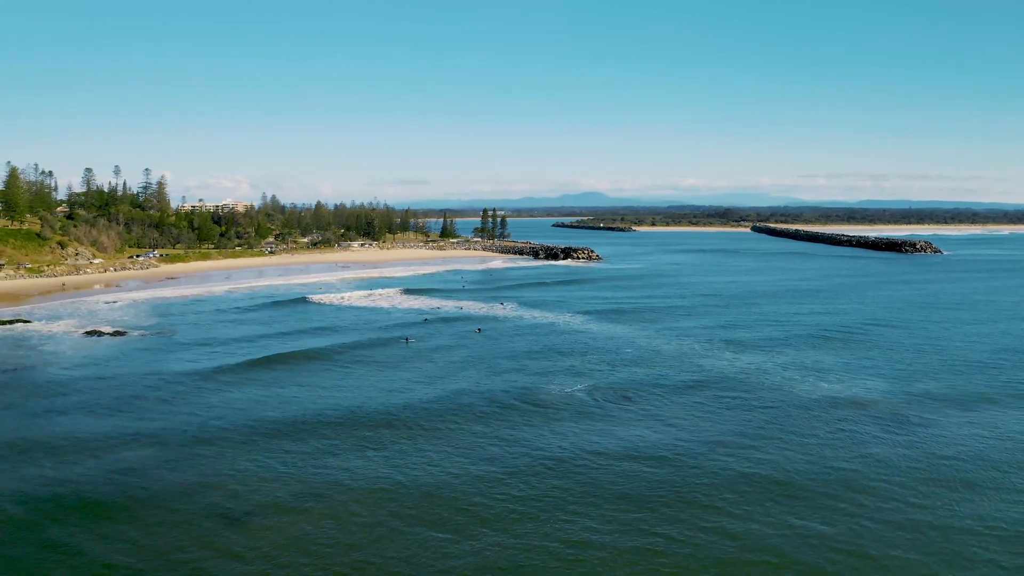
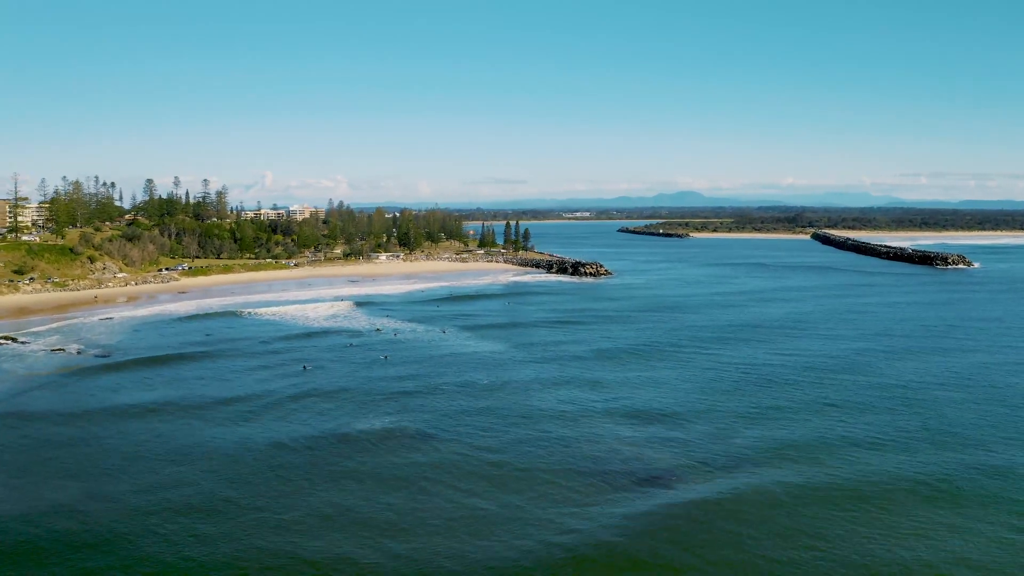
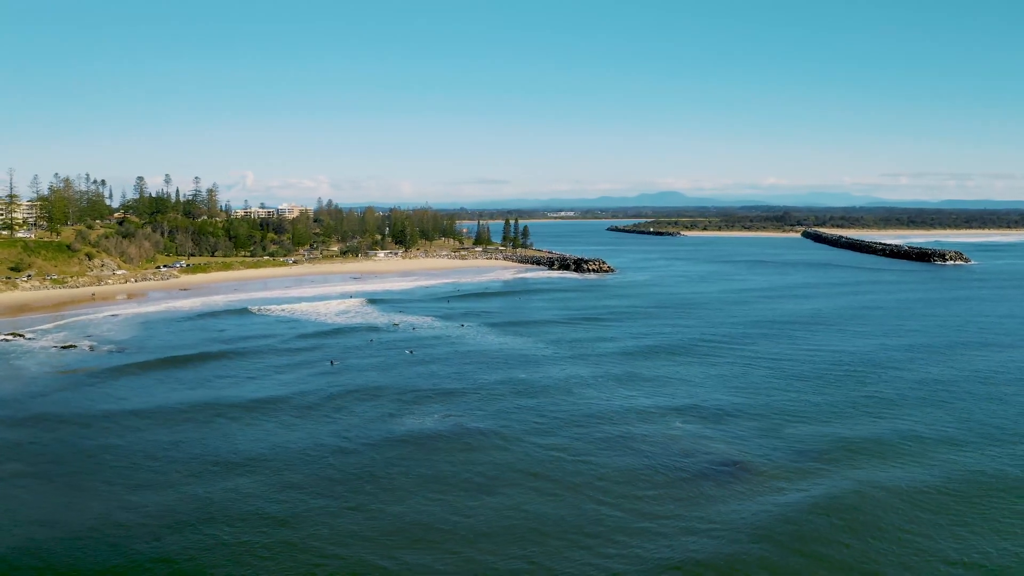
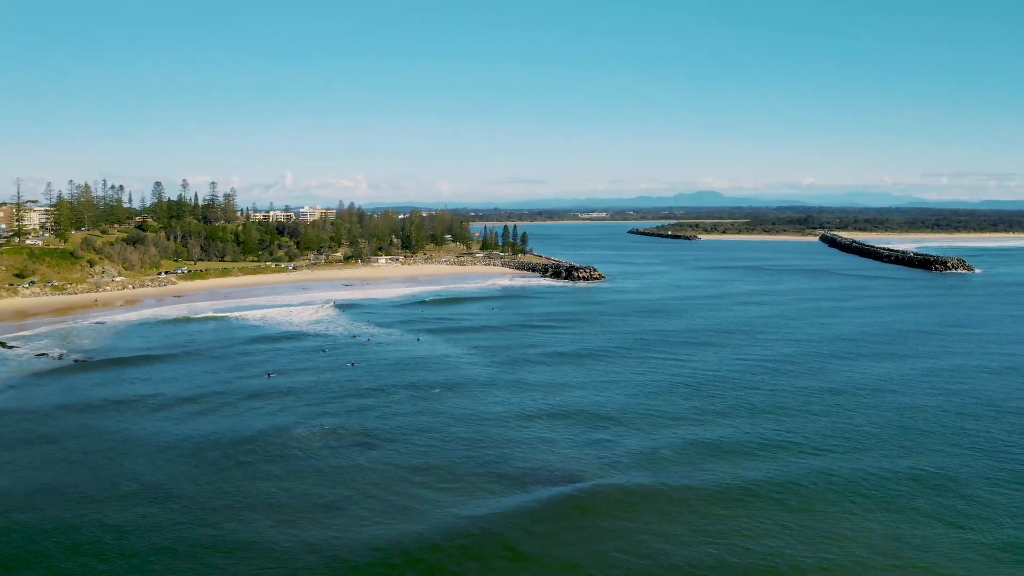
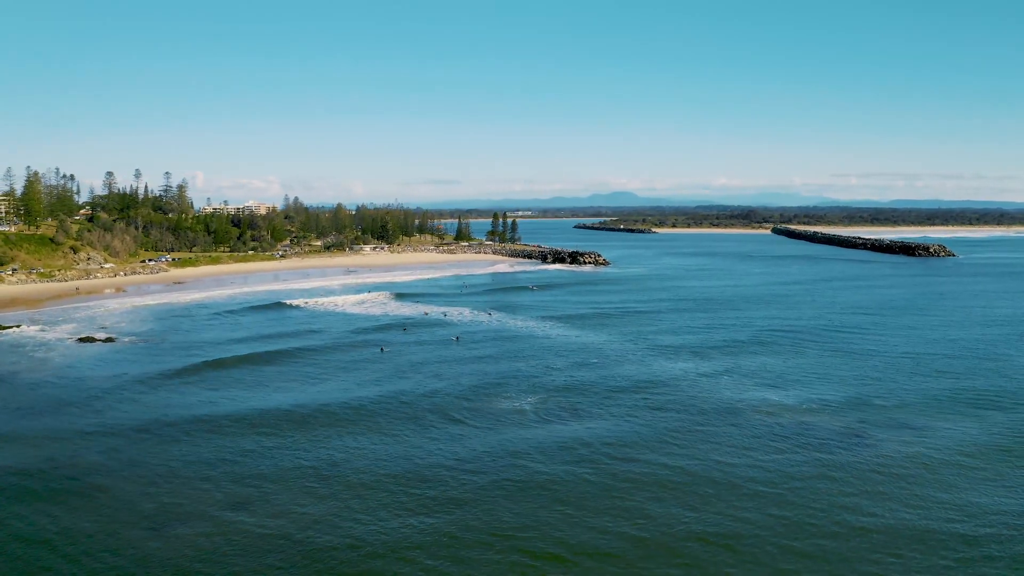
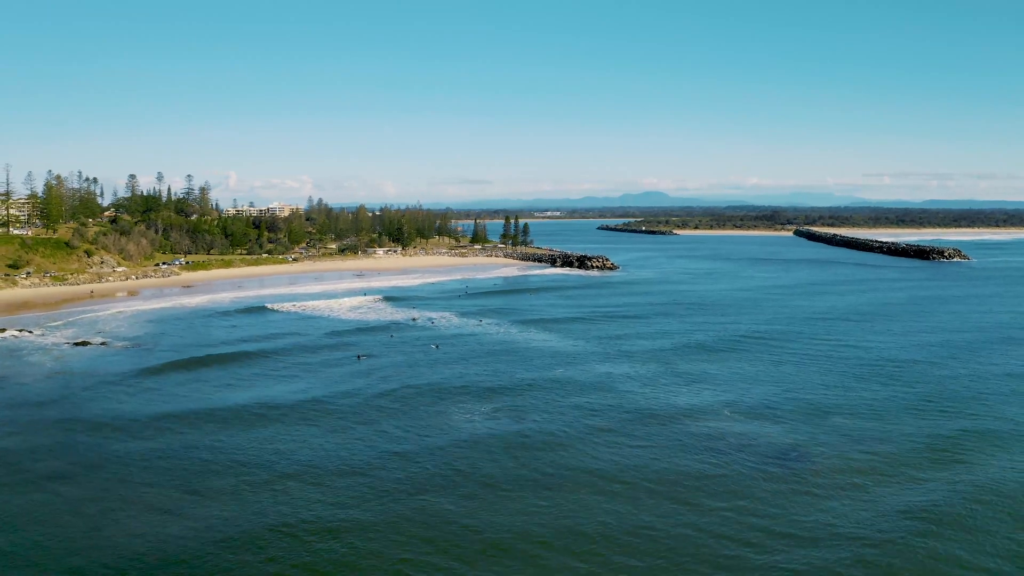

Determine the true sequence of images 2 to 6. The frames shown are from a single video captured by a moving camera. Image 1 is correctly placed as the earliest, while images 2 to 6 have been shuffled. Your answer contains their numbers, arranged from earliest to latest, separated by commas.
5, 6, 3, 2, 4
